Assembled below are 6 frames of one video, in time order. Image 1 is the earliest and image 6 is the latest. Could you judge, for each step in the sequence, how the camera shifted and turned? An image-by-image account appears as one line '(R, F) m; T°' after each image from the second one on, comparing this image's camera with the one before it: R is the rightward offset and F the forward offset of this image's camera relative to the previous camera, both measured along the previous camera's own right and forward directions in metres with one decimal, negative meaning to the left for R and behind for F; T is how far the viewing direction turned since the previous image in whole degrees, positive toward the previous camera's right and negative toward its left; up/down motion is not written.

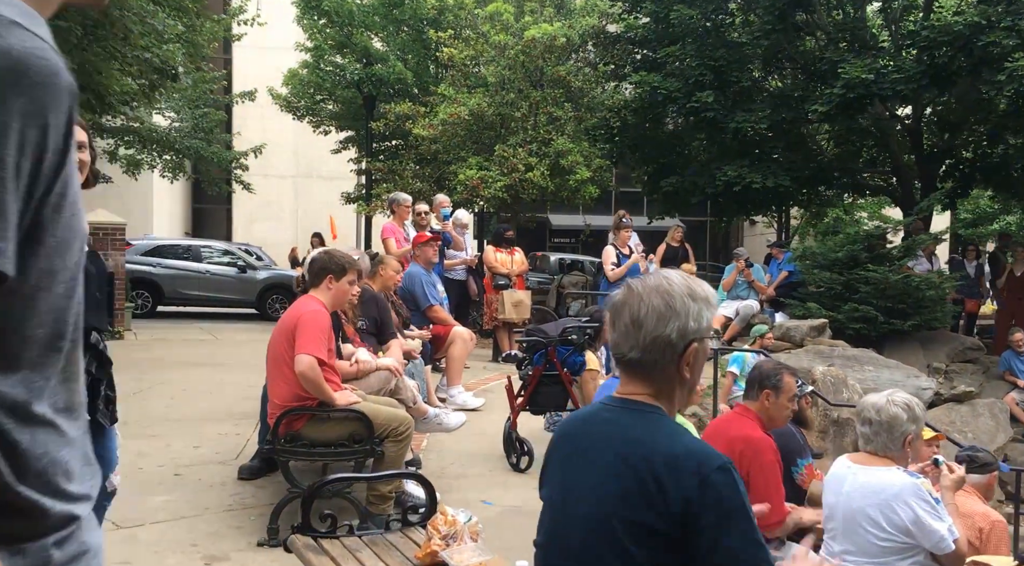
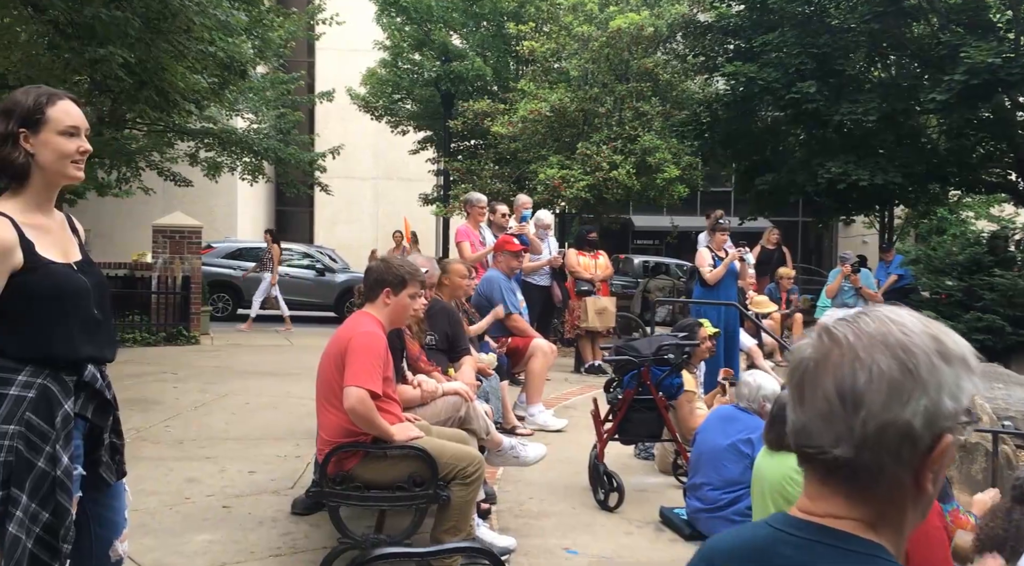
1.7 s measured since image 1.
(0.0, +0.7) m; -5°
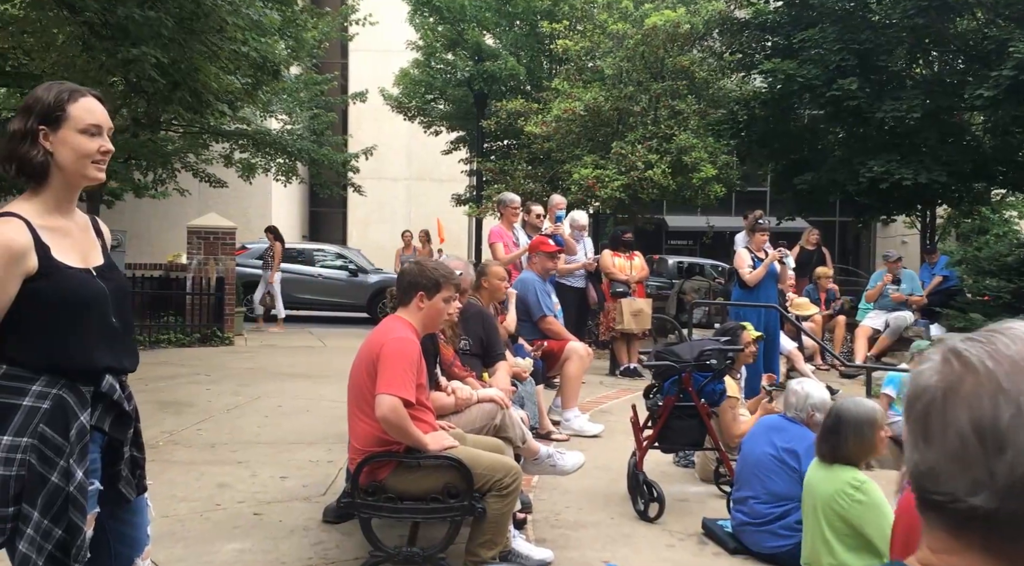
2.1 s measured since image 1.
(0.0, +0.1) m; -2°
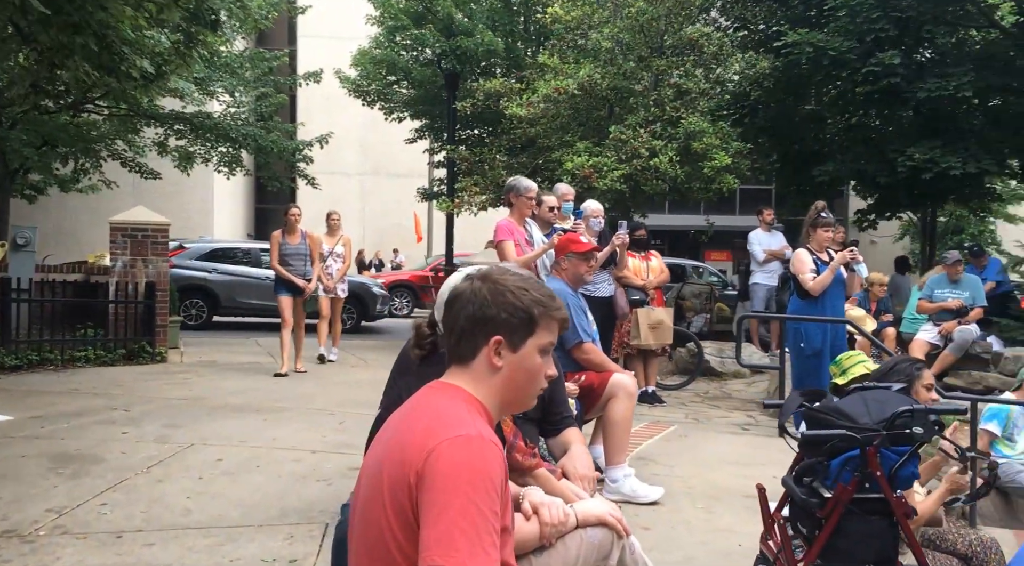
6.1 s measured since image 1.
(-0.5, +1.8) m; +3°
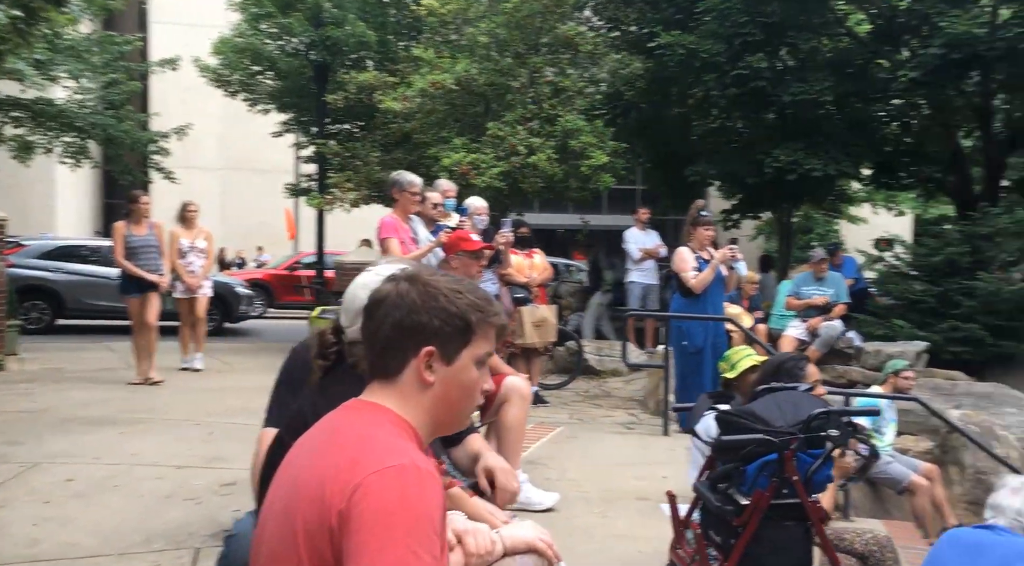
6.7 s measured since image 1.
(-0.1, +0.2) m; +9°
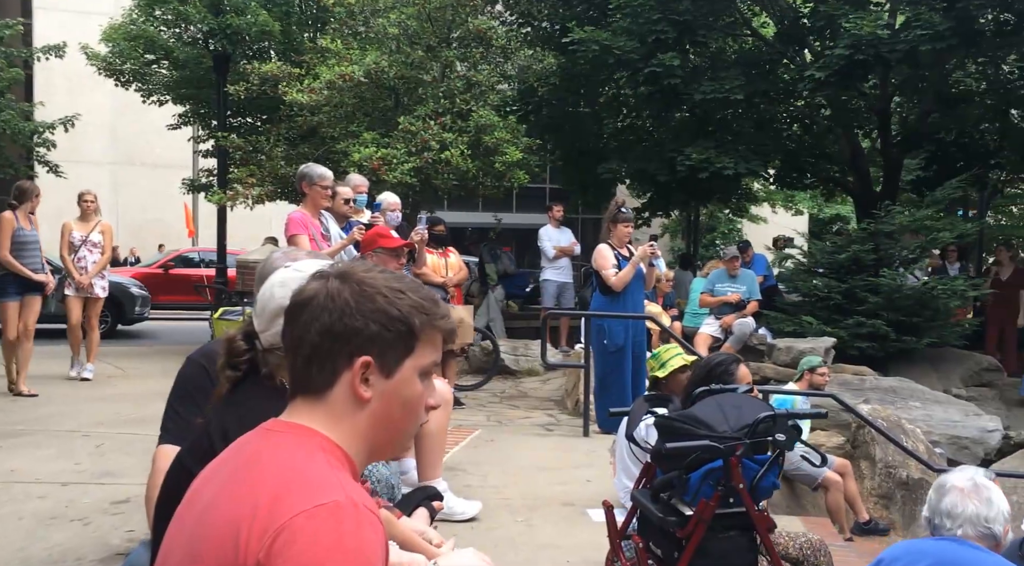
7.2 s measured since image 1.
(-0.1, +0.2) m; +6°
